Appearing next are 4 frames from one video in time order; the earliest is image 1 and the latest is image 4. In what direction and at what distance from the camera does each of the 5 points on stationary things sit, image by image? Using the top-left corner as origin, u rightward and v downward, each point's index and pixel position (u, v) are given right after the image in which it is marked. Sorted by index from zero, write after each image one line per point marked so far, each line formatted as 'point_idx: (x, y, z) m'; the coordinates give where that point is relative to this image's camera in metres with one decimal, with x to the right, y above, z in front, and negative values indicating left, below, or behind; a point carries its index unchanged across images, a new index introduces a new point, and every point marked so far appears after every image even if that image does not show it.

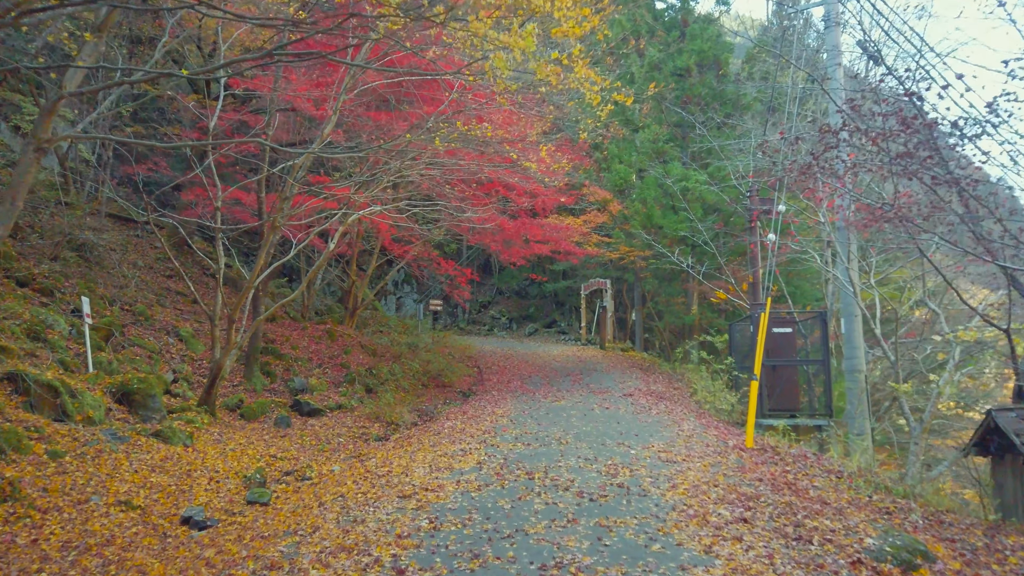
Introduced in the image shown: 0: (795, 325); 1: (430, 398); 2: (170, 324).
0: (+4.2, -0.6, +11.4) m
1: (-1.3, -1.8, +12.4) m
2: (-5.3, -0.6, +12.0) m
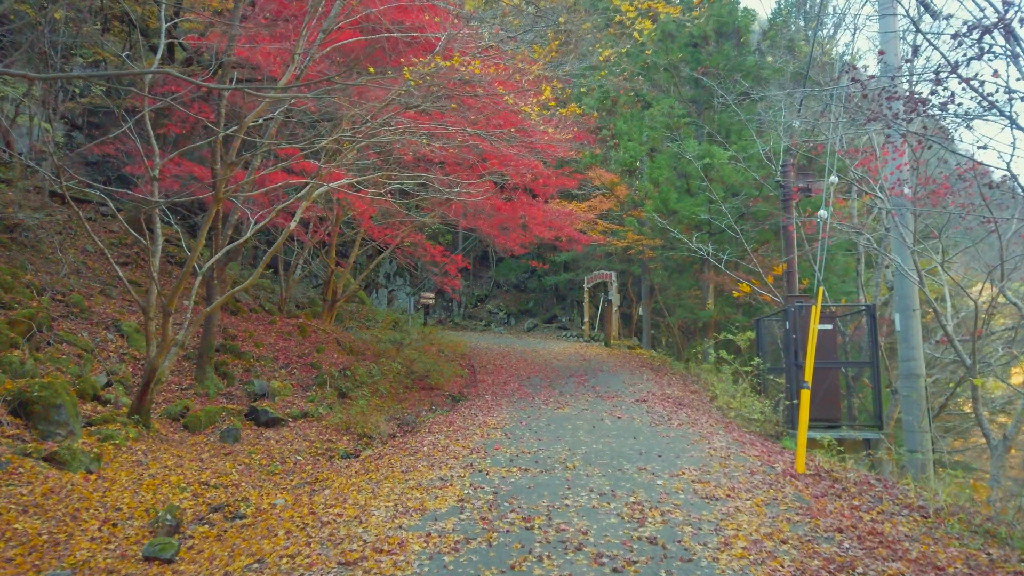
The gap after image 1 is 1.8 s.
0: (+4.1, -0.4, +9.8) m
1: (-1.4, -1.6, +10.7) m
2: (-5.4, -0.4, +10.4) m
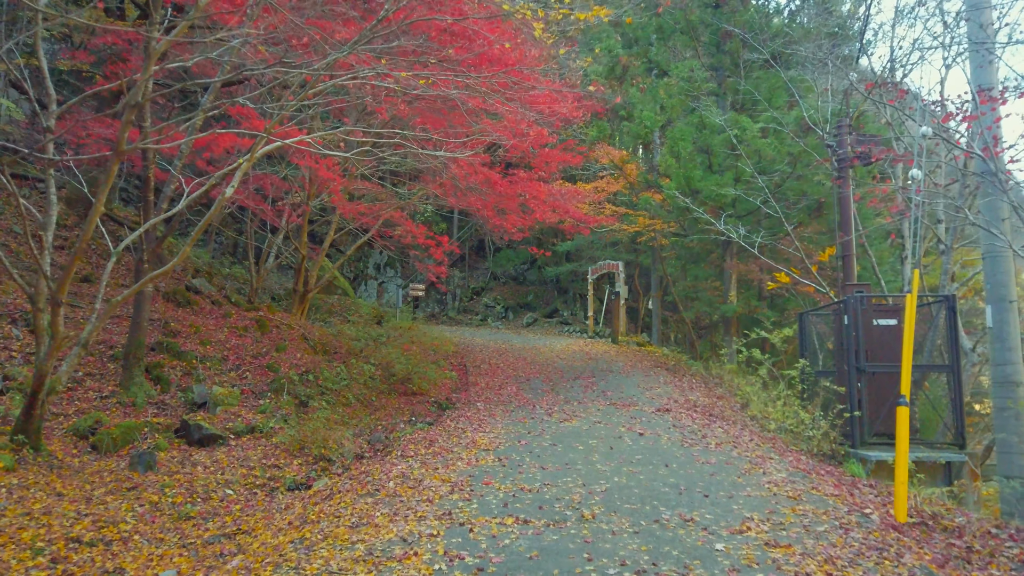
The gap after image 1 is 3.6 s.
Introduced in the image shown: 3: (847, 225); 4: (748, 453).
0: (+4.1, -0.3, +8.0) m
1: (-1.4, -1.4, +9.0) m
2: (-5.4, -0.2, +8.6) m
3: (+3.7, +0.7, +8.4) m
4: (+2.1, -1.4, +6.7) m
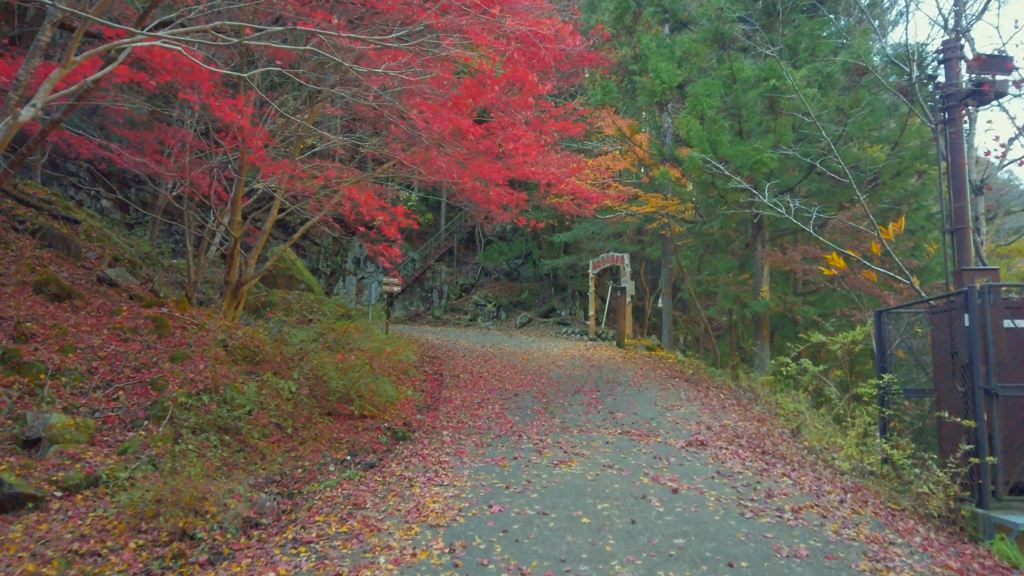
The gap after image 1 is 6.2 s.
0: (+3.9, -0.2, +5.5) m
1: (-1.6, -1.3, +6.5) m
2: (-5.6, -0.1, +6.1) m
3: (+3.5, +0.8, +6.0) m
4: (+1.9, -1.3, +4.2) m
